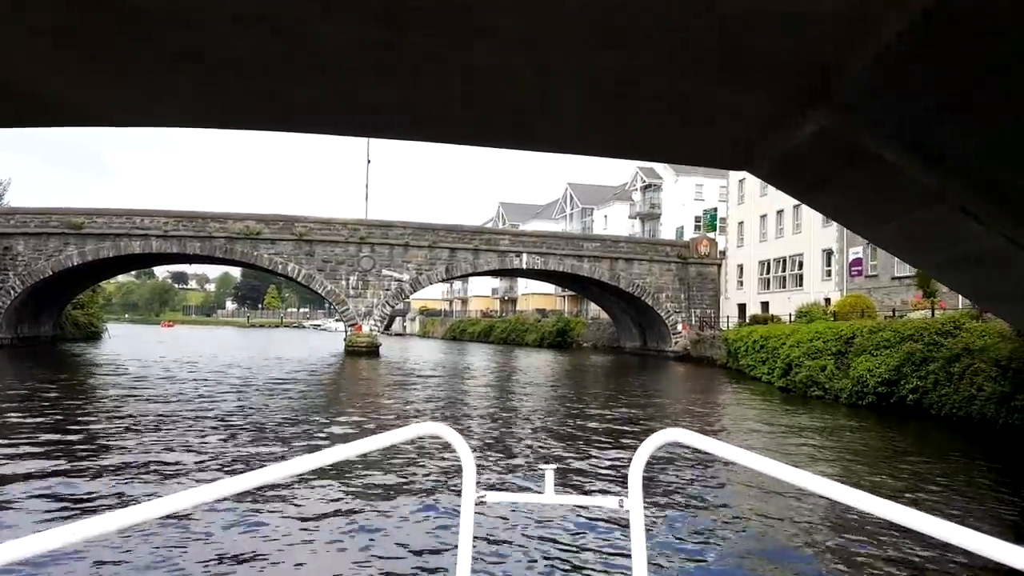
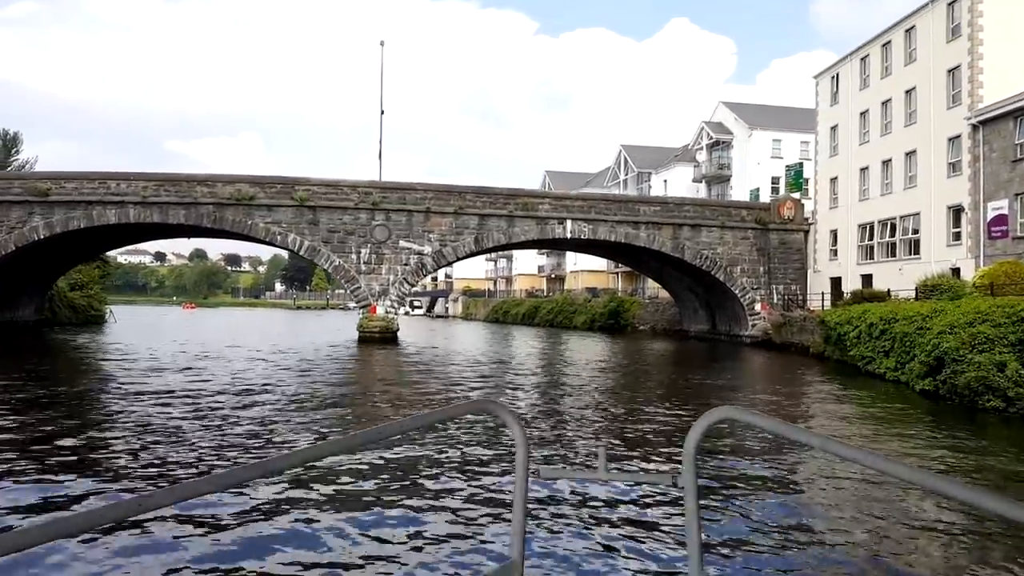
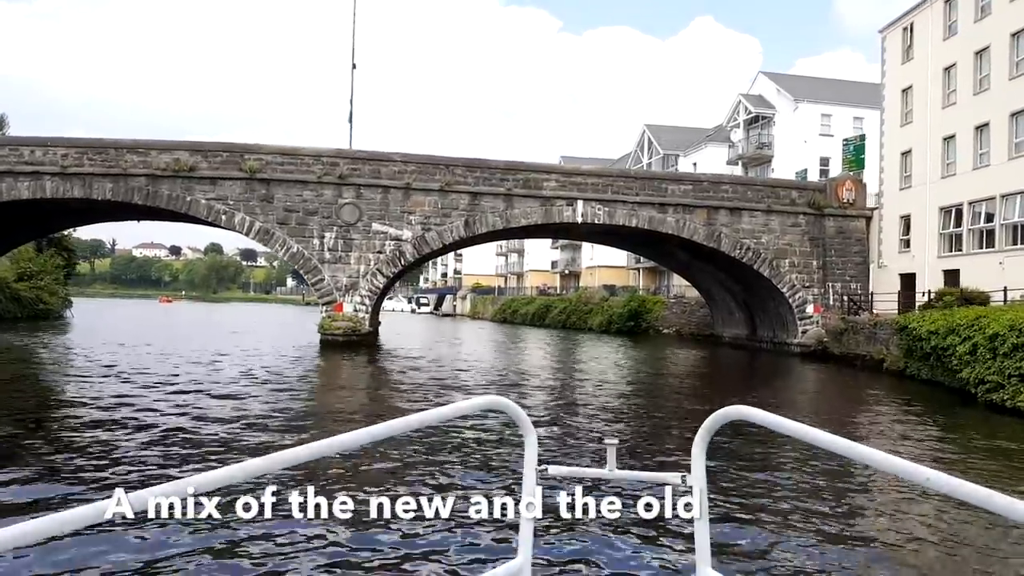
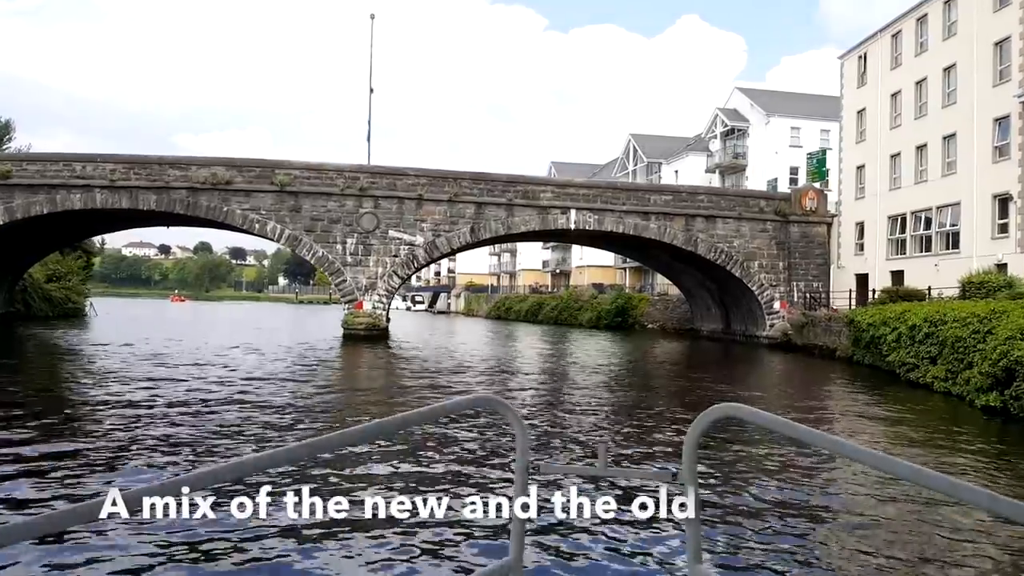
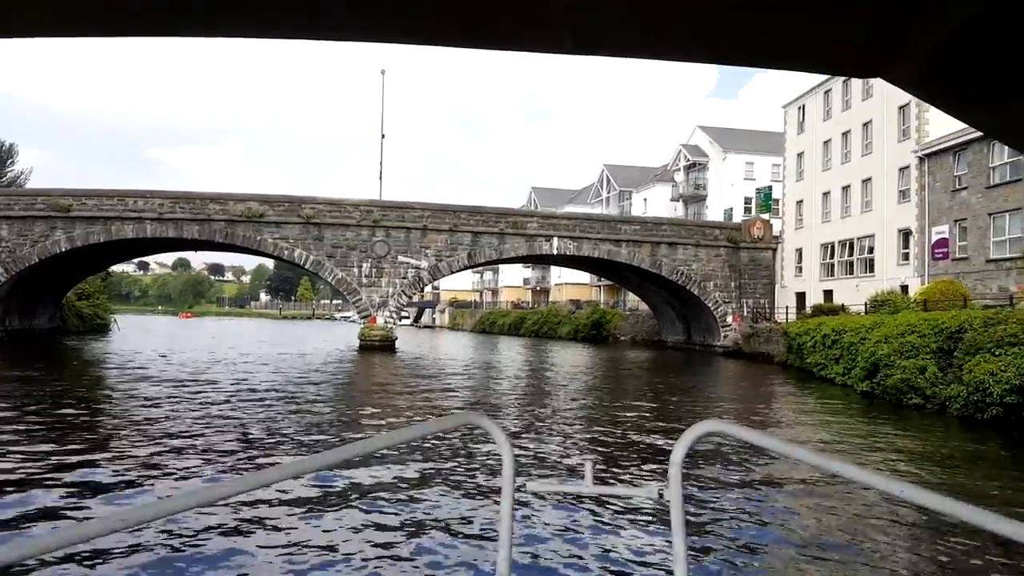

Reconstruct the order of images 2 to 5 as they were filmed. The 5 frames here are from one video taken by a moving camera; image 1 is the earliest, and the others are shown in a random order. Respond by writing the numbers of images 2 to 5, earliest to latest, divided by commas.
5, 2, 4, 3
